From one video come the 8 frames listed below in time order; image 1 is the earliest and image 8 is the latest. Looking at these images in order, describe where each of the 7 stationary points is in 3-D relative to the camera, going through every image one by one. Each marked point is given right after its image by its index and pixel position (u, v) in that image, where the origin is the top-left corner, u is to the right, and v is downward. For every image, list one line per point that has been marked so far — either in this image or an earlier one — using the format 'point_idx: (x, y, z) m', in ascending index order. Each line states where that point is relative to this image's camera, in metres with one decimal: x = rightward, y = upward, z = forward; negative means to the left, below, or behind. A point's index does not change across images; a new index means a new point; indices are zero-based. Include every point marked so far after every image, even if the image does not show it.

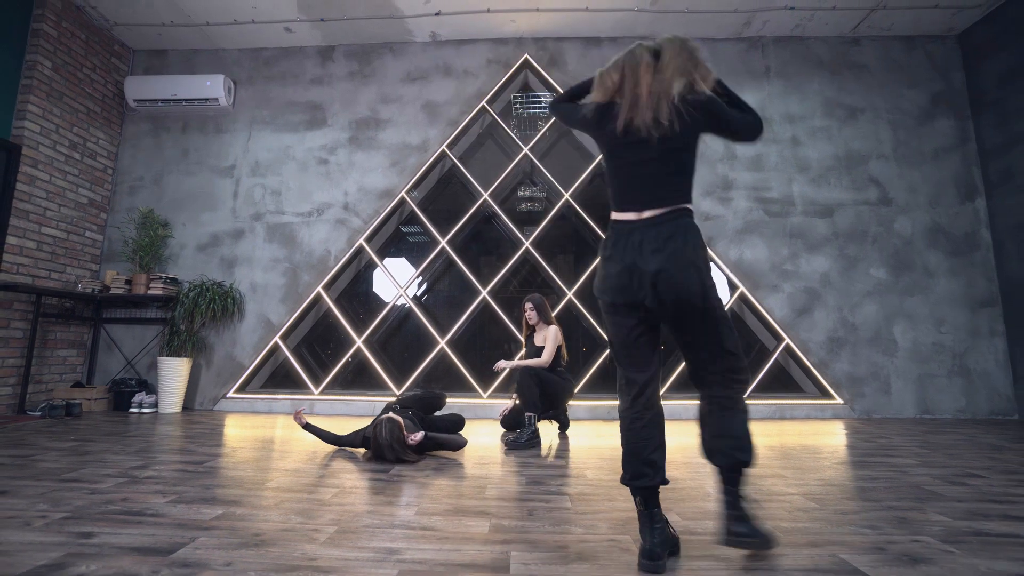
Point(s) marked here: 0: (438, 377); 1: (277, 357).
0: (-0.7, -0.9, +4.6) m
1: (-2.2, -0.6, +4.5) m
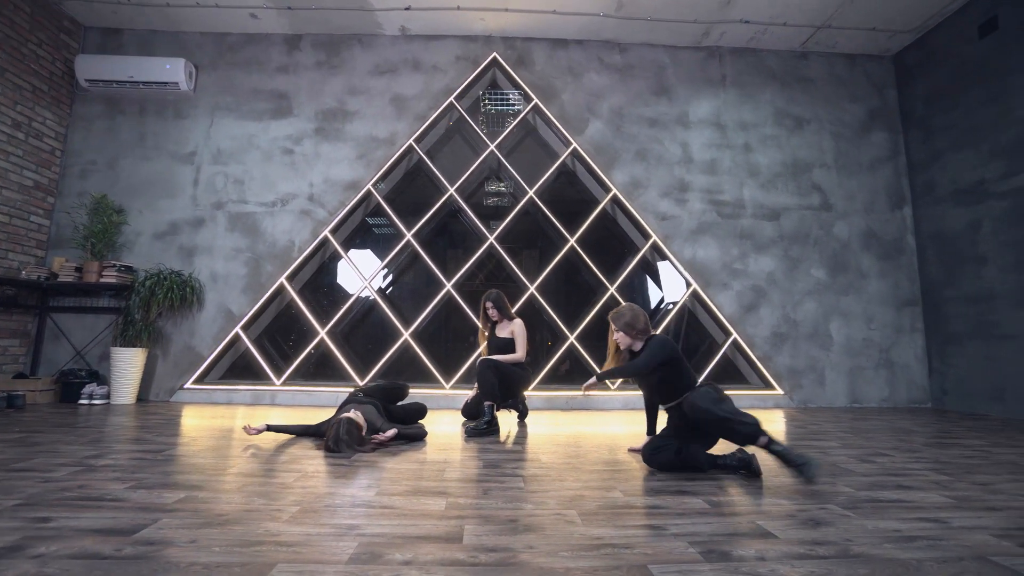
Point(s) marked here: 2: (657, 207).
0: (-1.1, -0.8, +4.6) m
1: (-2.5, -0.6, +4.4) m
2: (+1.4, +0.8, +4.7) m
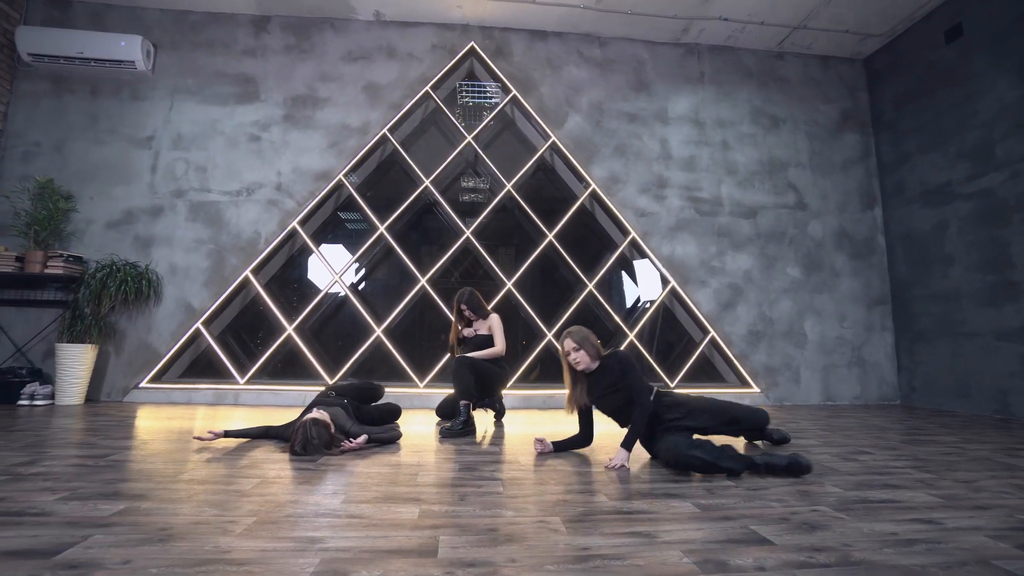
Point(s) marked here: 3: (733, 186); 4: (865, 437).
0: (-1.3, -0.7, +4.5) m
1: (-2.7, -0.5, +4.2) m
2: (+1.2, +0.8, +4.7) m
3: (+2.2, +1.0, +4.8) m
4: (+2.1, -0.9, +2.8) m
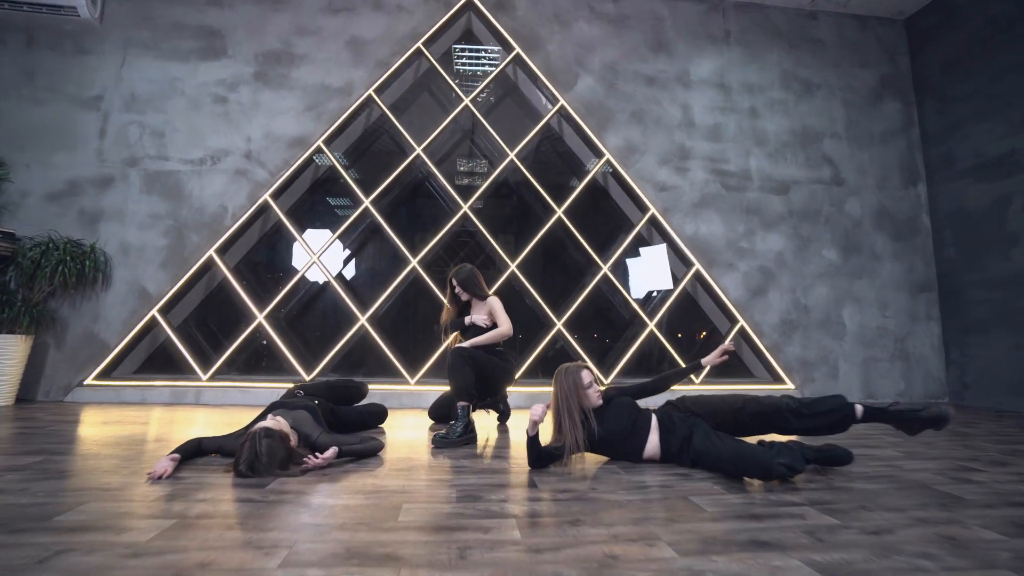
0: (-1.3, -0.6, +3.9) m
1: (-2.7, -0.4, +3.6) m
2: (+1.2, +1.0, +4.2) m
3: (+2.2, +1.2, +4.3) m
4: (+2.1, -0.8, +2.3) m
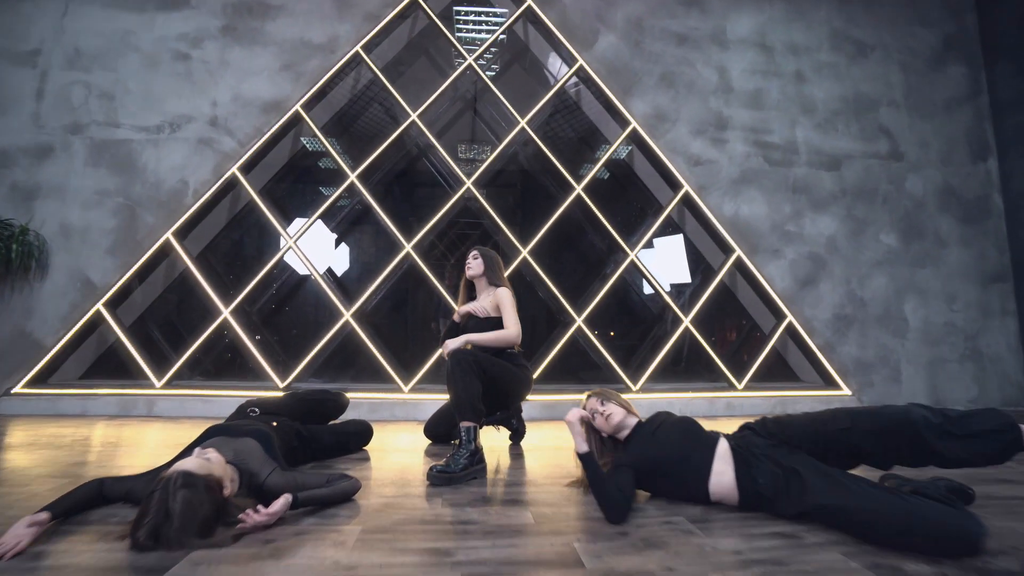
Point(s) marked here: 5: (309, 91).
0: (-1.2, -0.5, +3.4) m
1: (-2.6, -0.3, +3.1) m
2: (+1.3, +1.1, +3.6) m
3: (+2.3, +1.2, +3.7) m
4: (+2.2, -0.7, +1.8) m
5: (-1.4, +1.4, +3.4) m
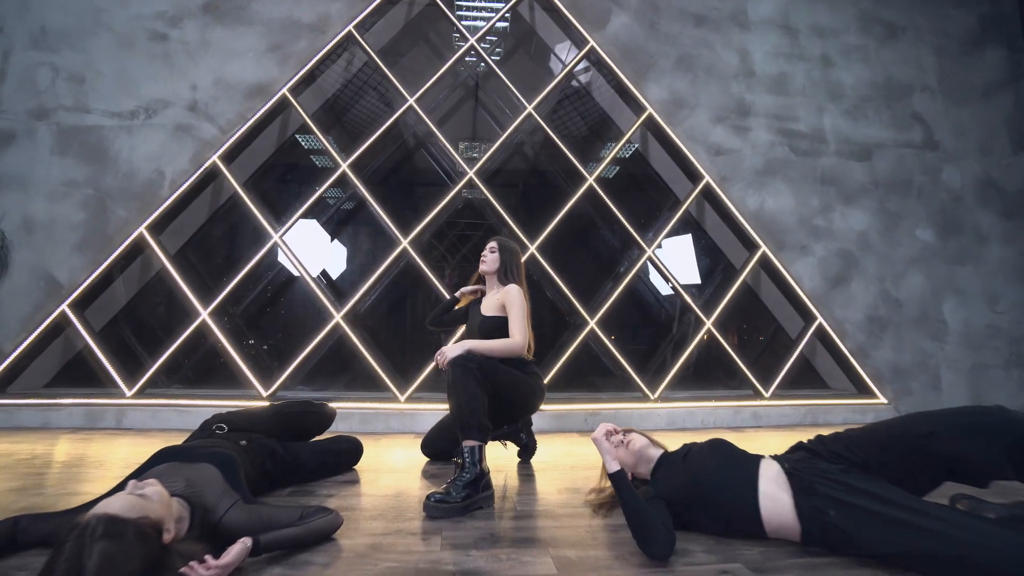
0: (-1.1, -0.5, +3.1) m
1: (-2.6, -0.3, +2.8) m
2: (+1.4, +1.1, +3.3) m
3: (+2.4, +1.2, +3.5) m
4: (+2.2, -0.7, +1.5) m
5: (-1.4, +1.4, +3.1) m
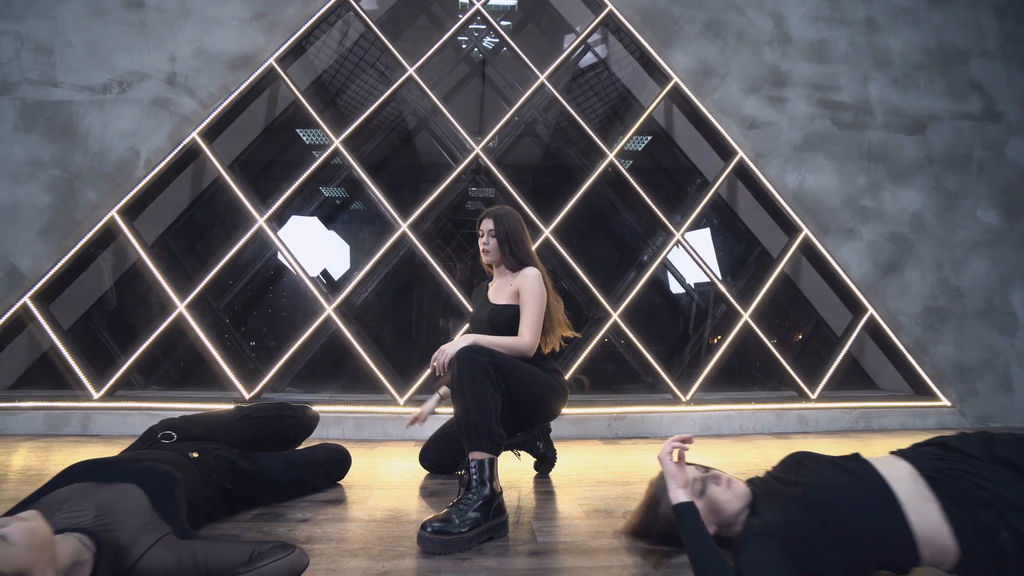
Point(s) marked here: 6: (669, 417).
0: (-1.1, -0.5, +2.8) m
1: (-2.5, -0.2, +2.5) m
2: (+1.4, +1.1, +3.0) m
3: (+2.4, +1.3, +3.1) m
4: (+2.3, -0.6, +1.1) m
5: (-1.3, +1.4, +2.8) m
6: (+0.8, -0.7, +2.6) m
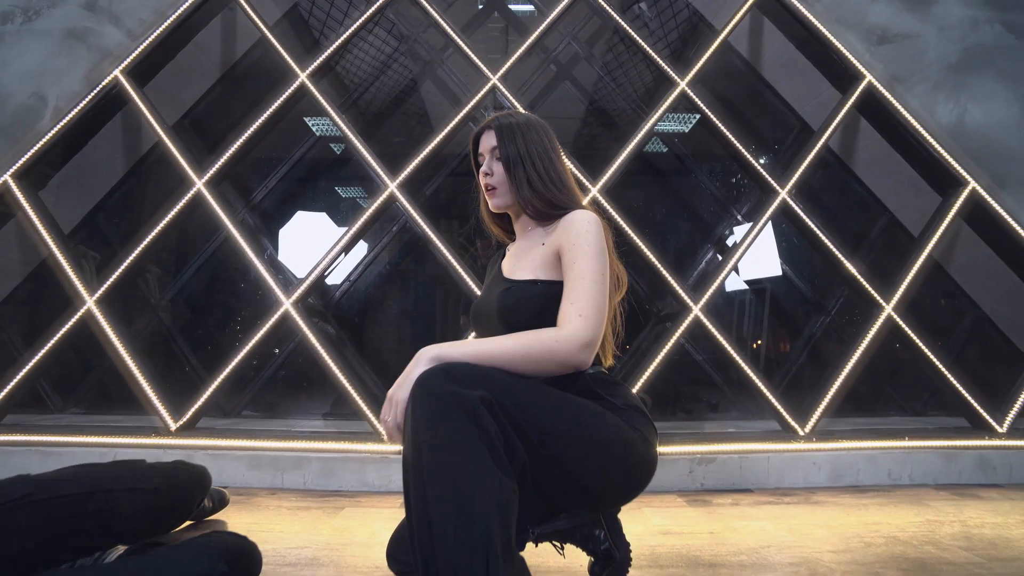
0: (-0.9, -0.4, +2.1) m
1: (-2.4, -0.2, +1.9) m
2: (+1.6, +1.2, +2.1) m
3: (+2.6, +1.4, +2.2) m
4: (+2.3, -0.5, +0.2) m
5: (-1.2, +1.5, +2.1) m
6: (+1.0, -0.6, +1.7) m
